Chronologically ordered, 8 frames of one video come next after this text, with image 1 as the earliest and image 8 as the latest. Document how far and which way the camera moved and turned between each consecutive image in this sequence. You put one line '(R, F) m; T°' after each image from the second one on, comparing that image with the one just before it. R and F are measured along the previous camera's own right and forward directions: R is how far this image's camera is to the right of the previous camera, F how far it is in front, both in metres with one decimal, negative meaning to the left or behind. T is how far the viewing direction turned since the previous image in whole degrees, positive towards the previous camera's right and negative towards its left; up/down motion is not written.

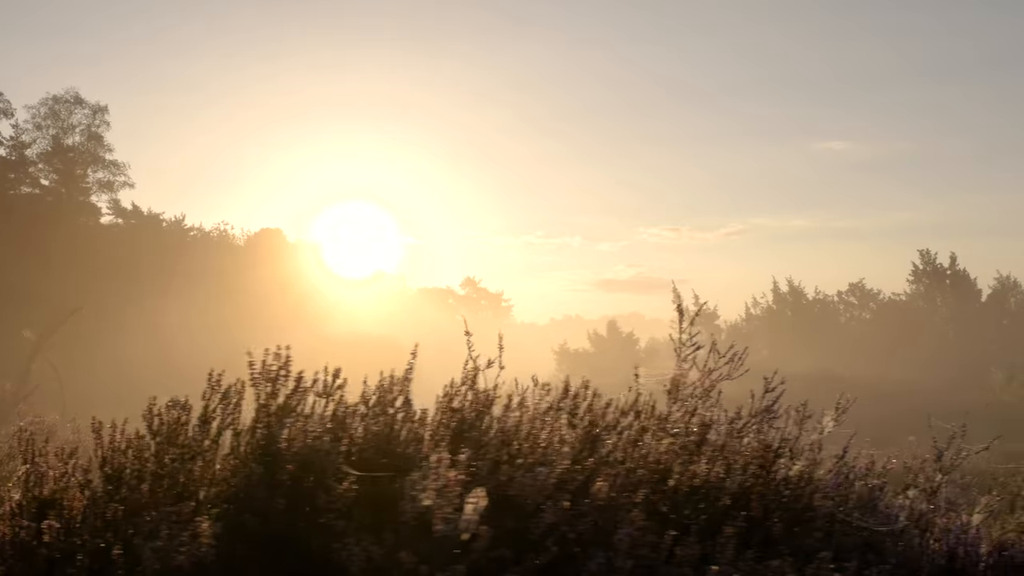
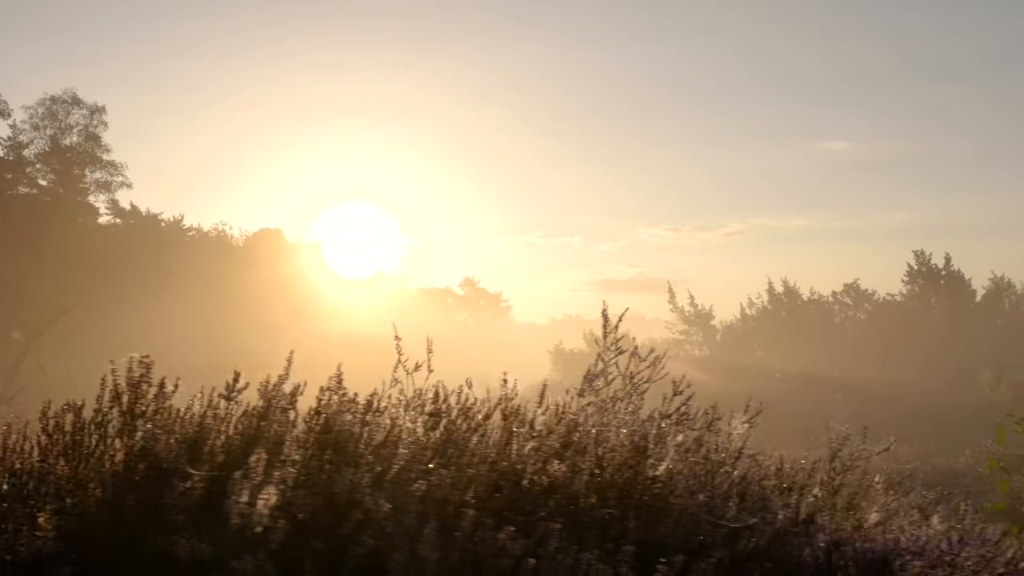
(+0.4, -0.1) m; 0°
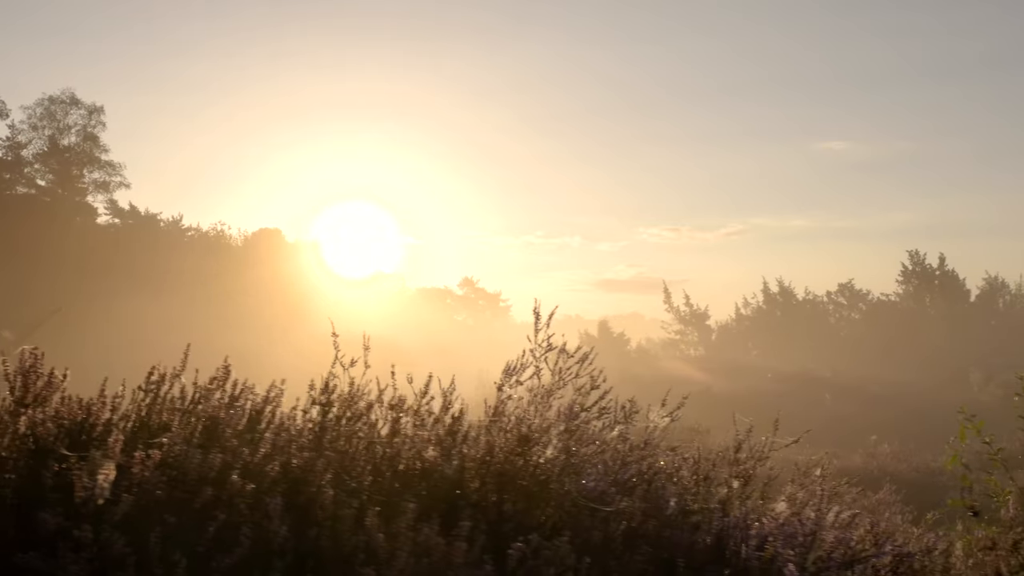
(+0.4, -0.1) m; 0°
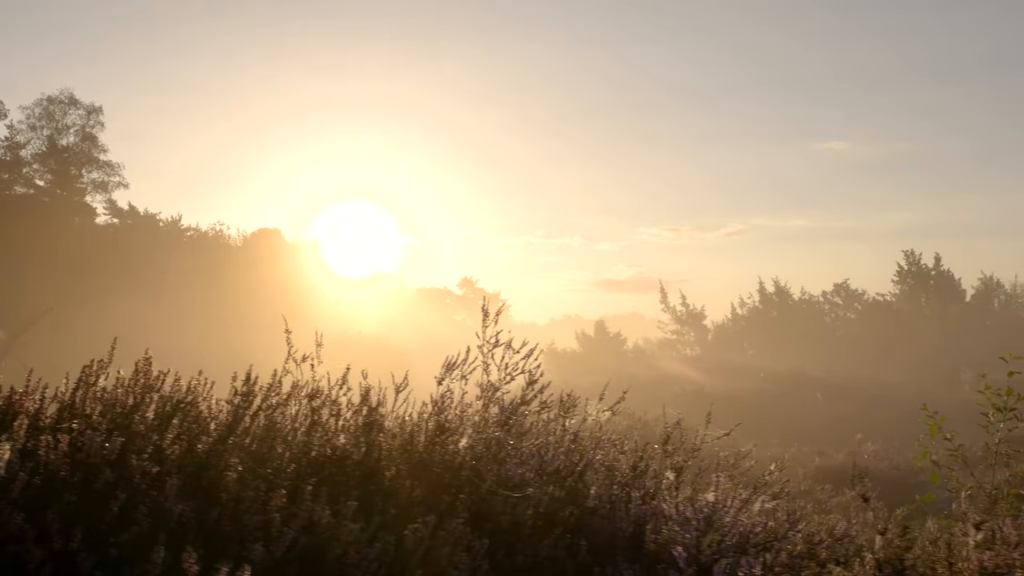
(+0.3, -0.1) m; 0°
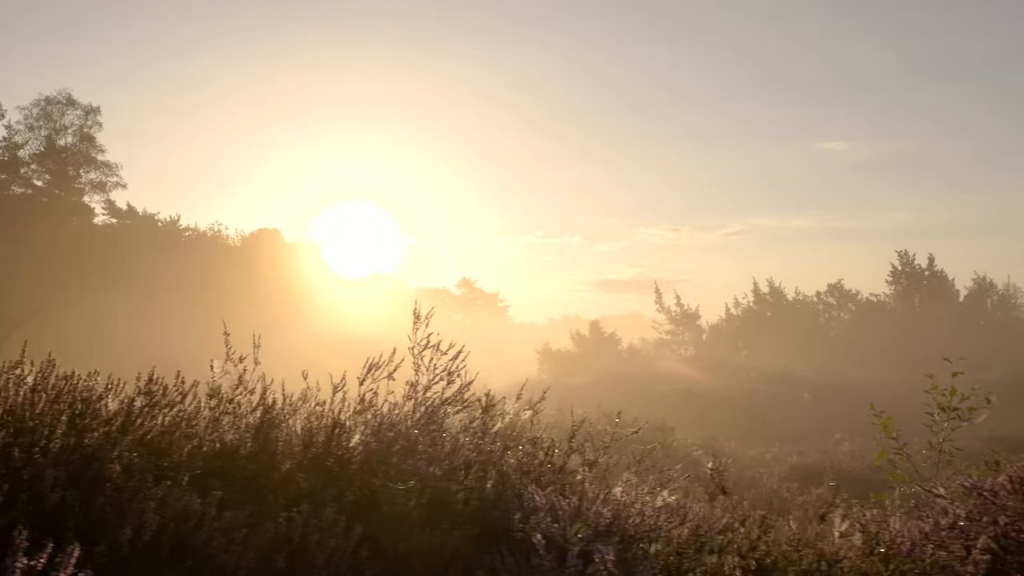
(+0.5, -0.2) m; 0°
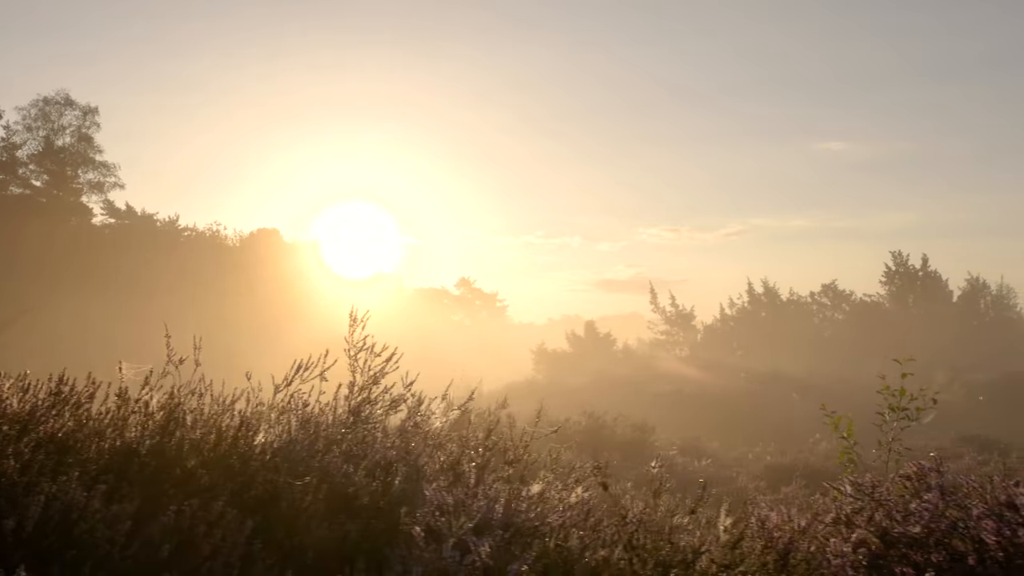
(+0.5, -0.1) m; 0°
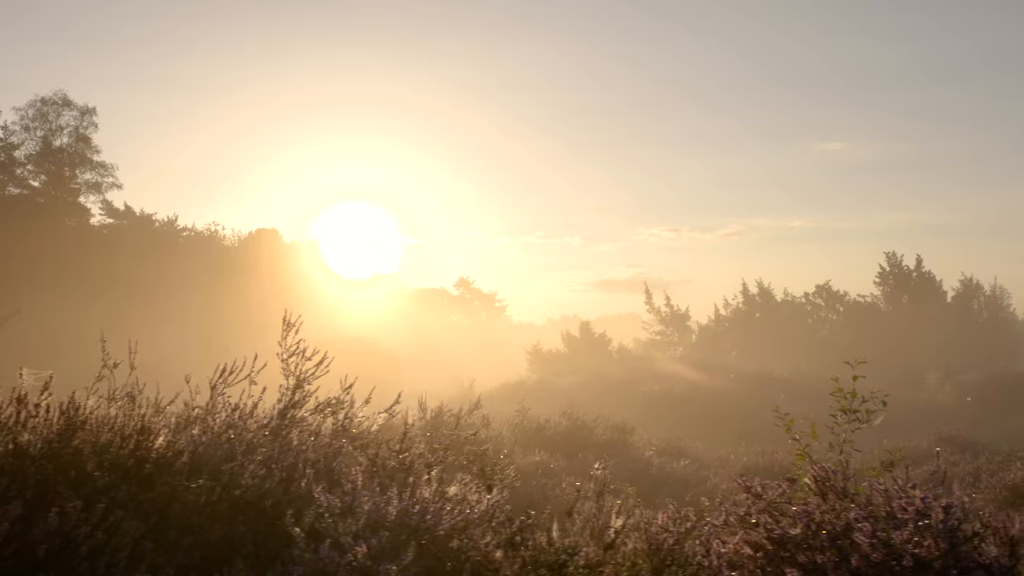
(+0.5, -0.1) m; 0°
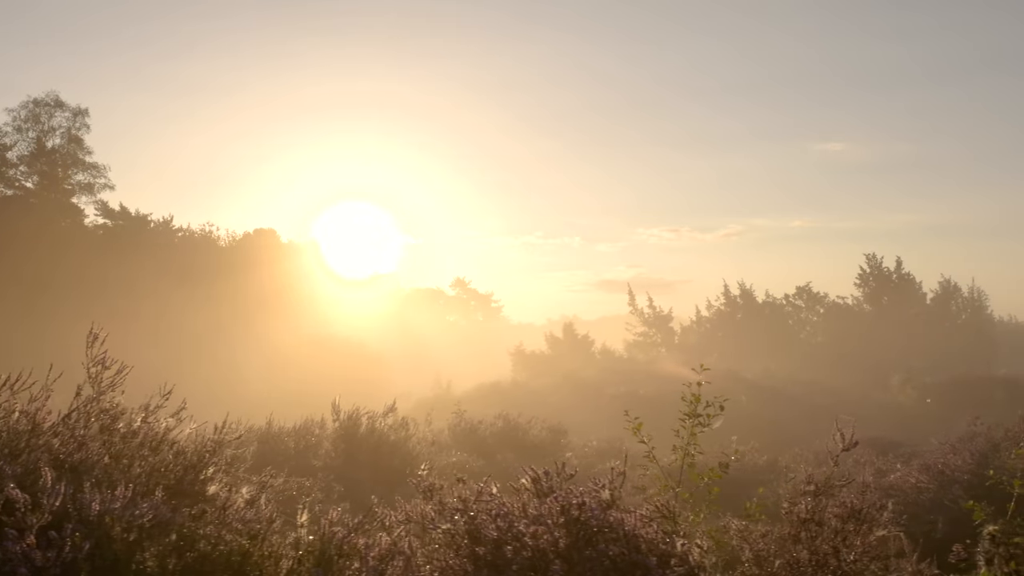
(+1.6, -0.4) m; 0°
